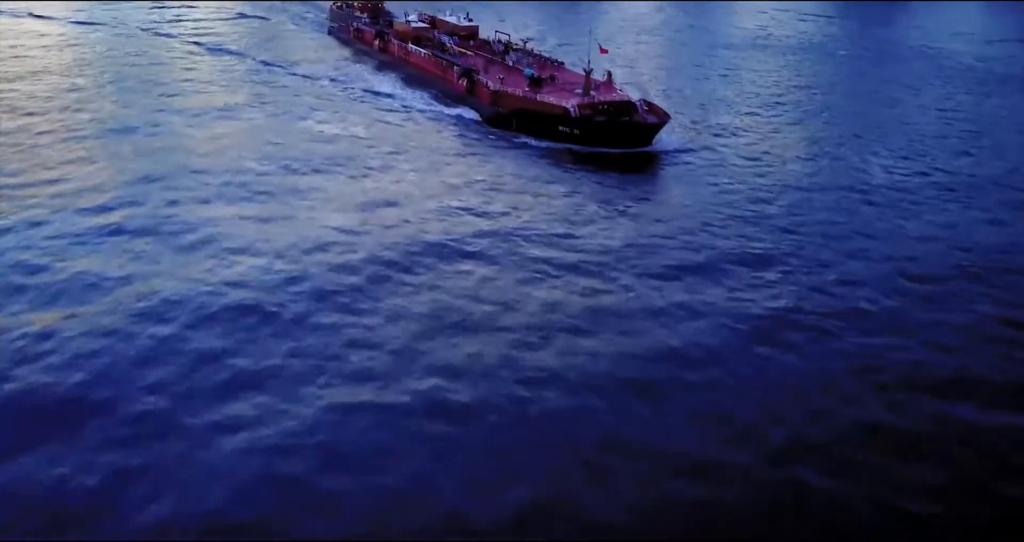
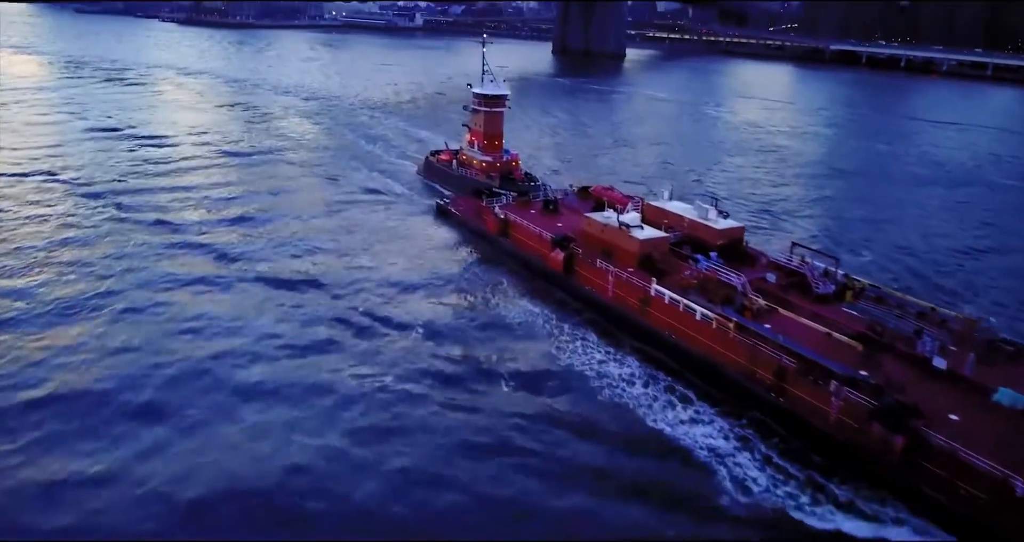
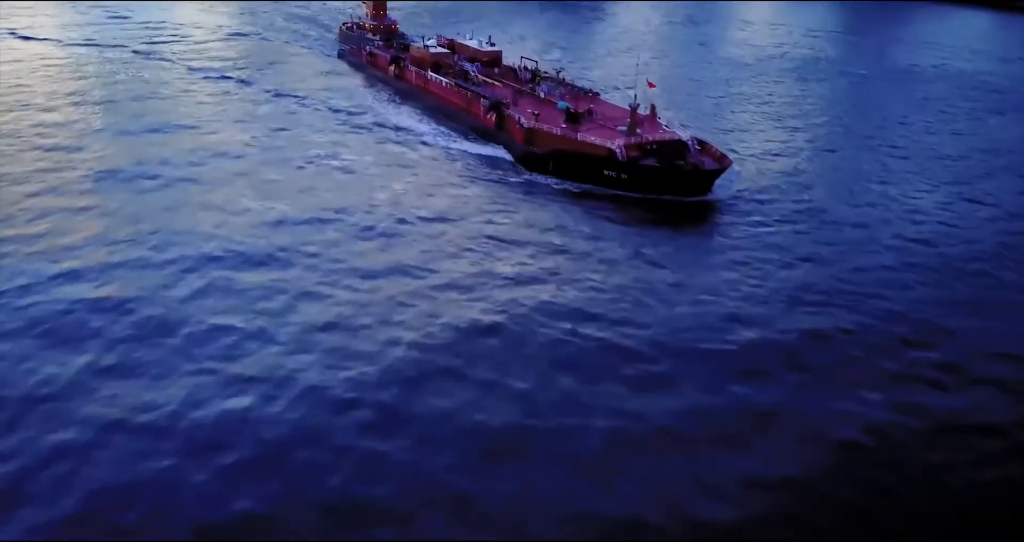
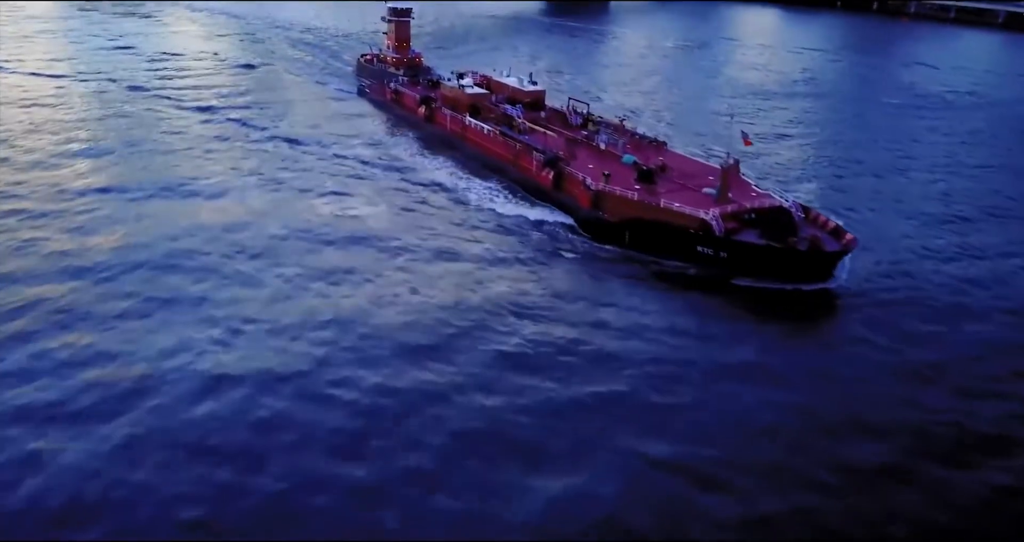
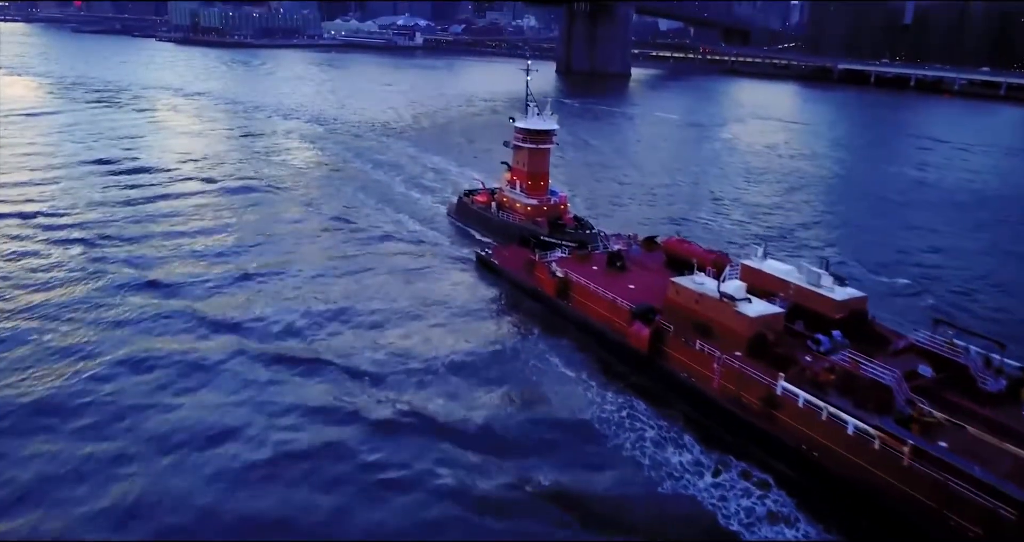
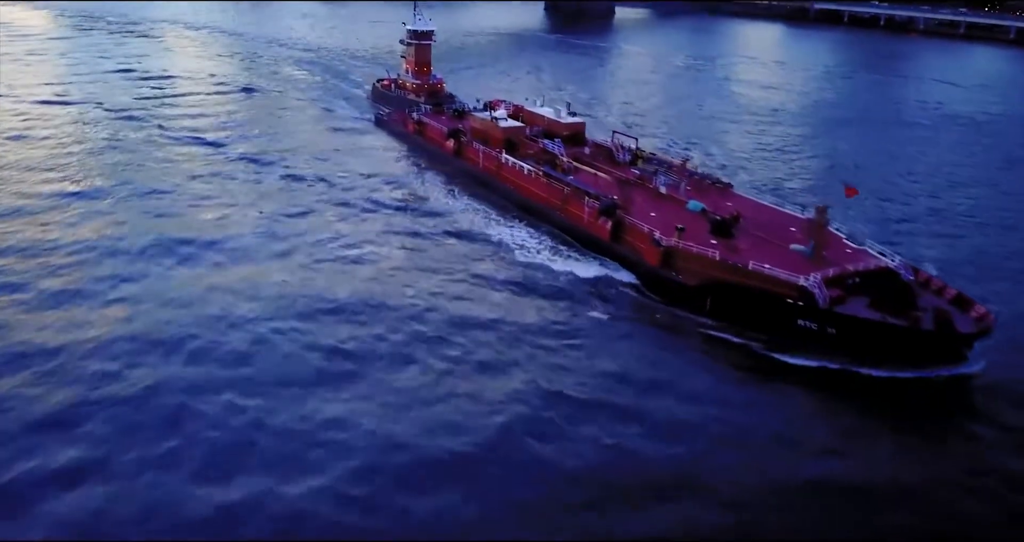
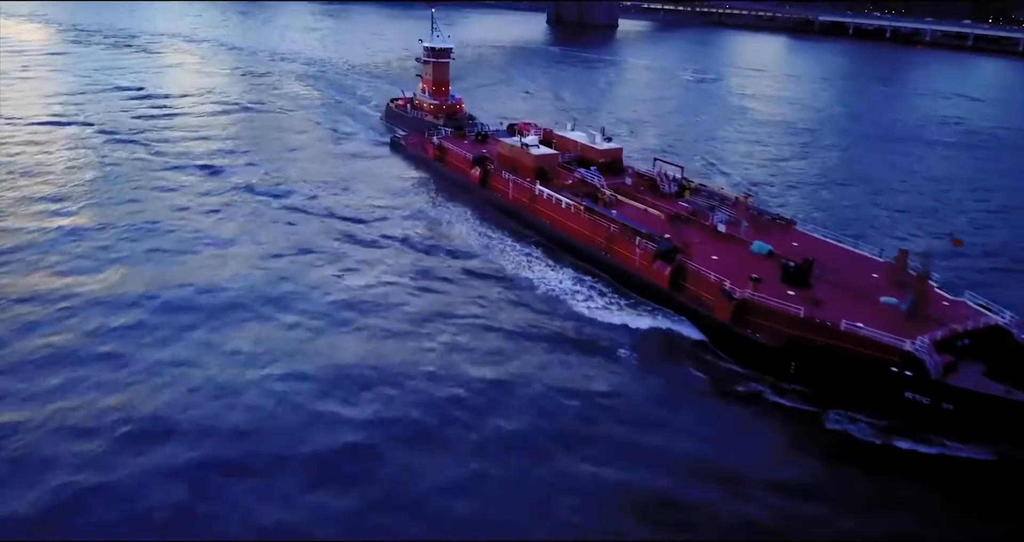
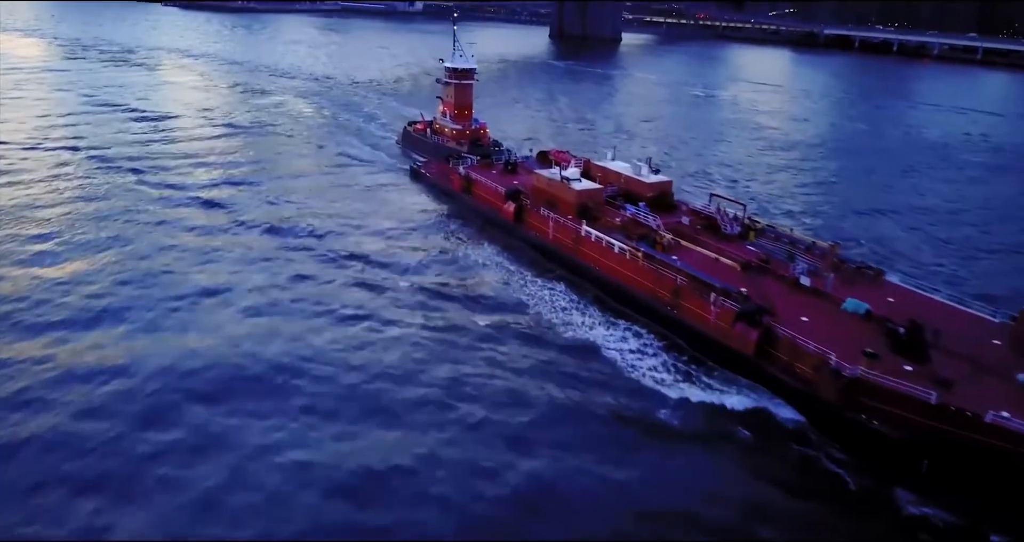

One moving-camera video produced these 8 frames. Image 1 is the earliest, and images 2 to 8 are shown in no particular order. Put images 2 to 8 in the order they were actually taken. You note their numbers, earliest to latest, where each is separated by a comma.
3, 4, 6, 7, 8, 2, 5
